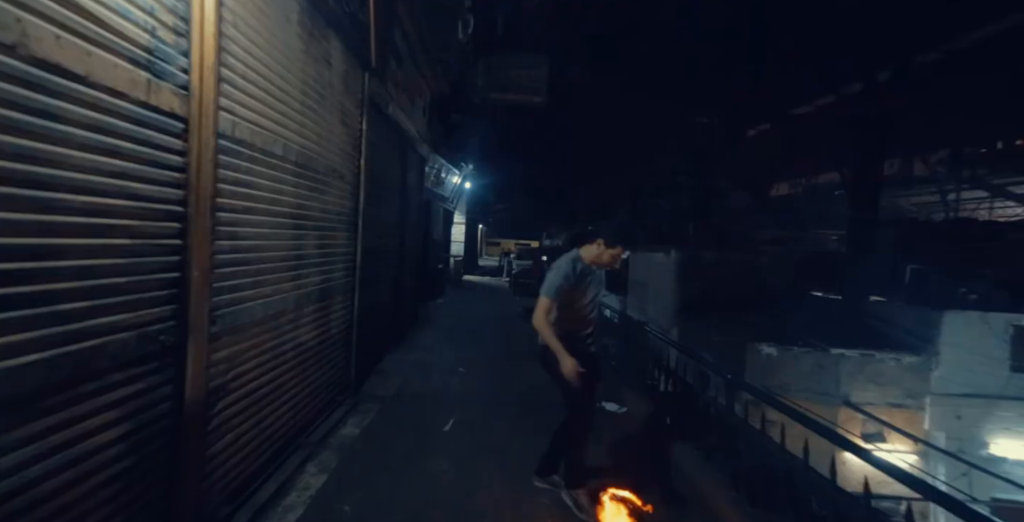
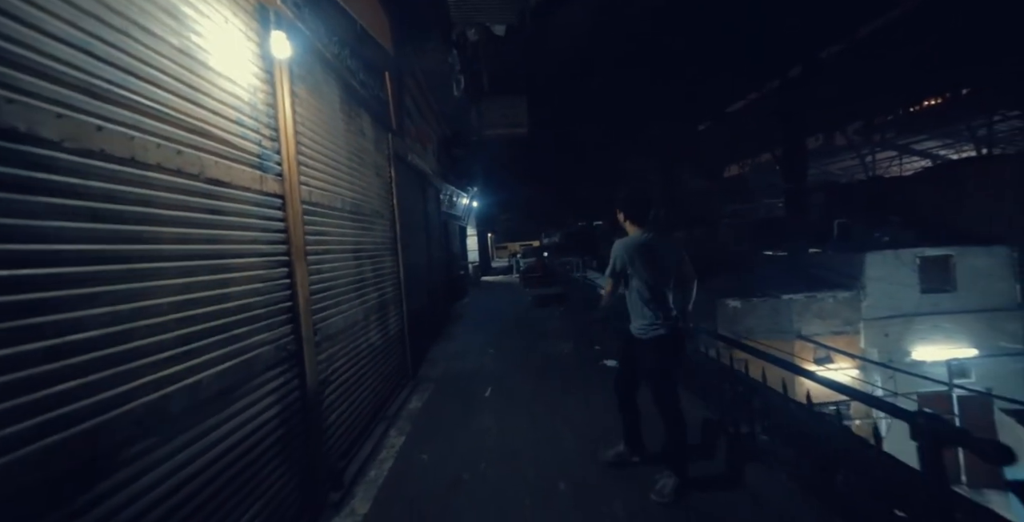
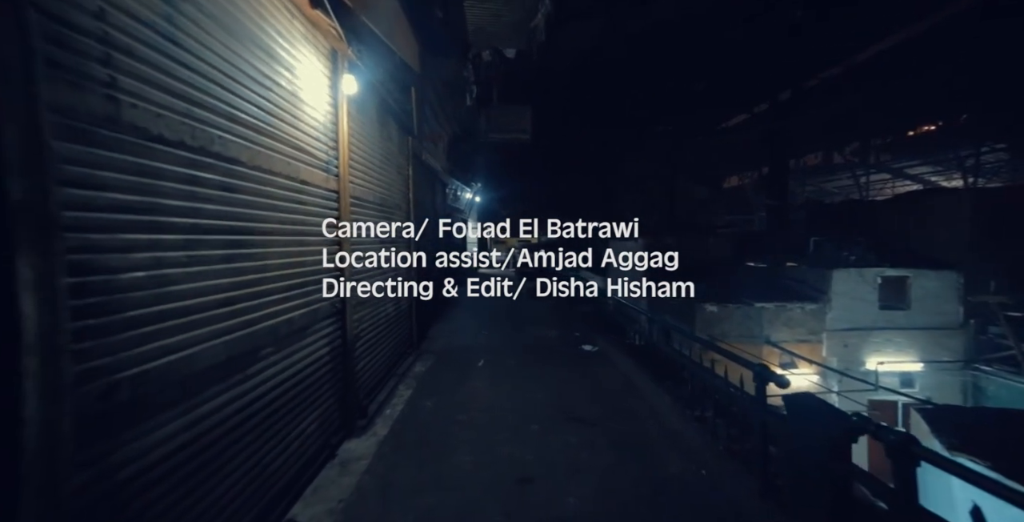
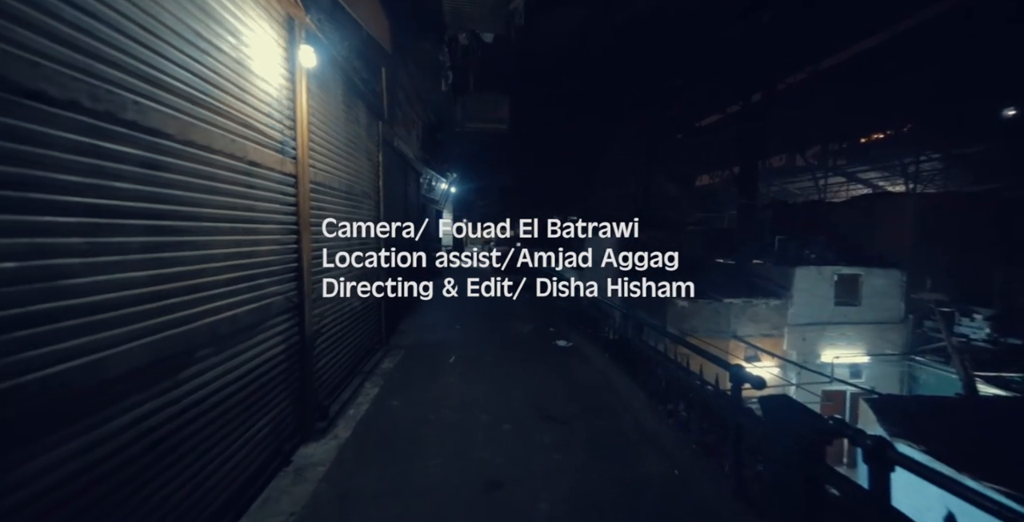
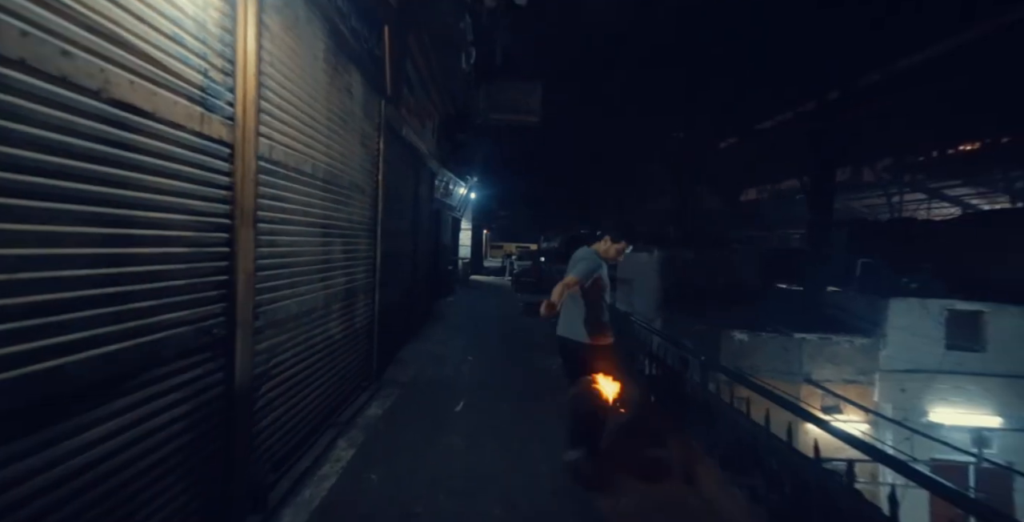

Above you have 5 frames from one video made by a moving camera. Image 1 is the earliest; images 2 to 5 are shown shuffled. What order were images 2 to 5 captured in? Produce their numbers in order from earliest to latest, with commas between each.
5, 2, 4, 3
